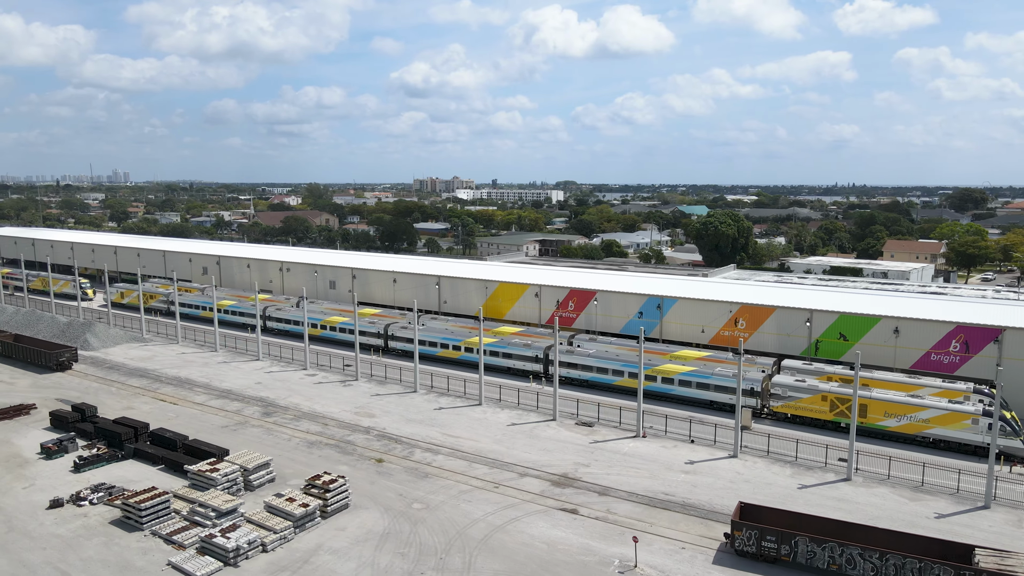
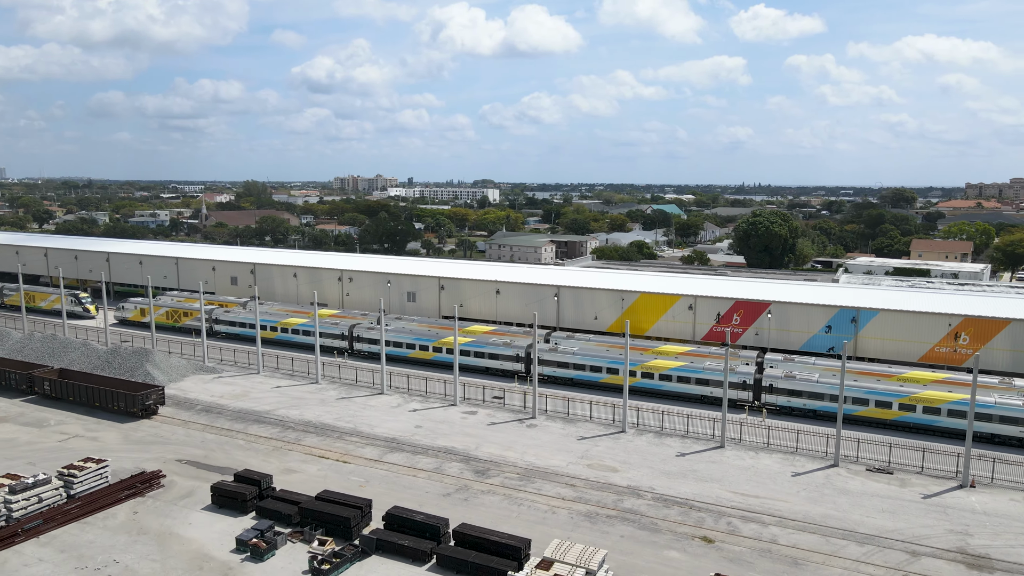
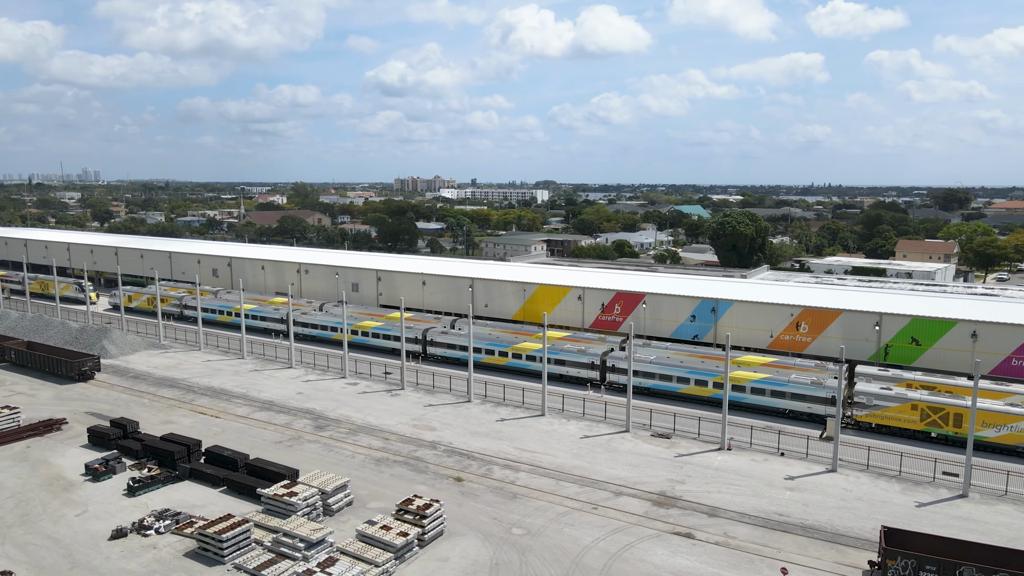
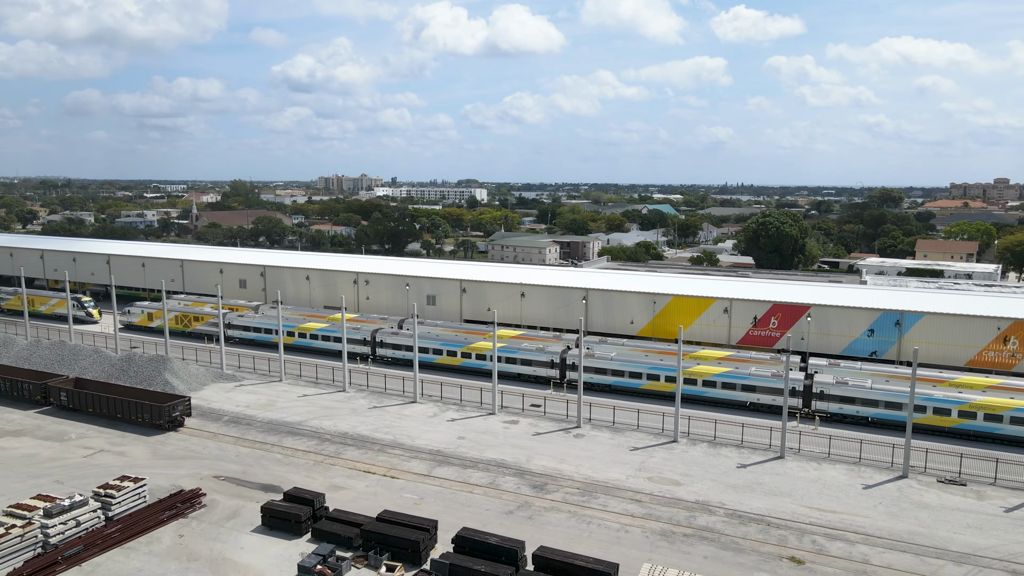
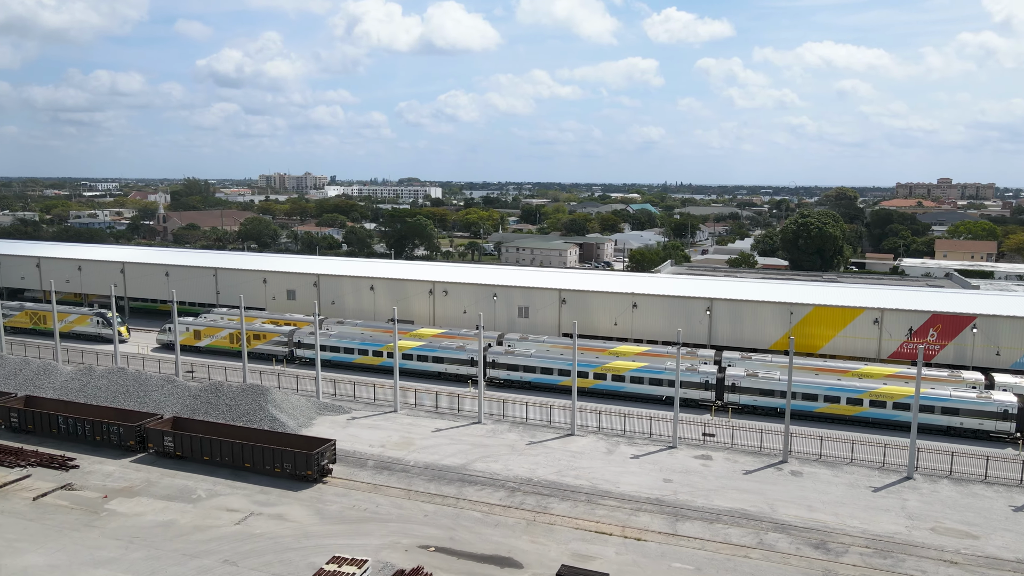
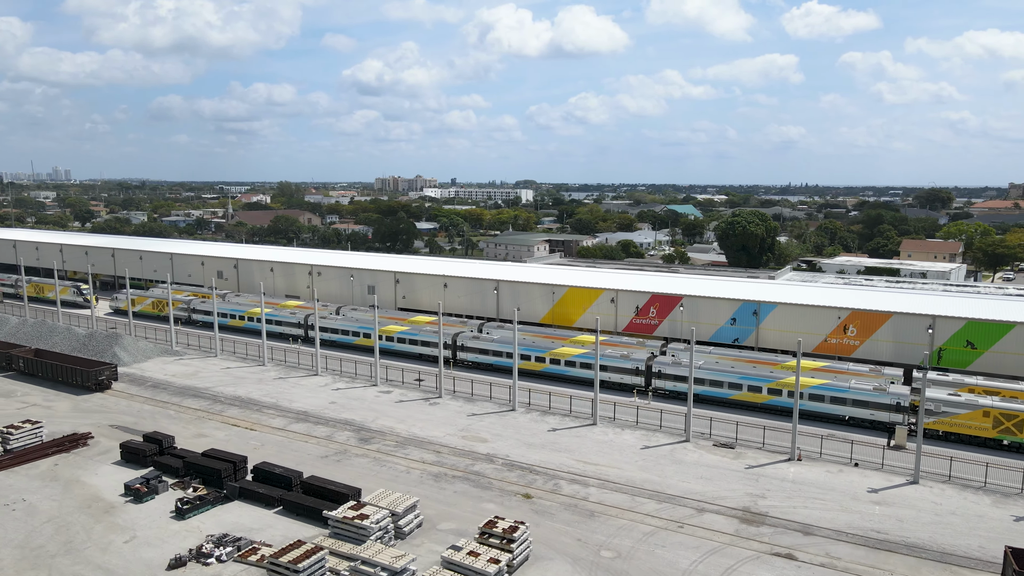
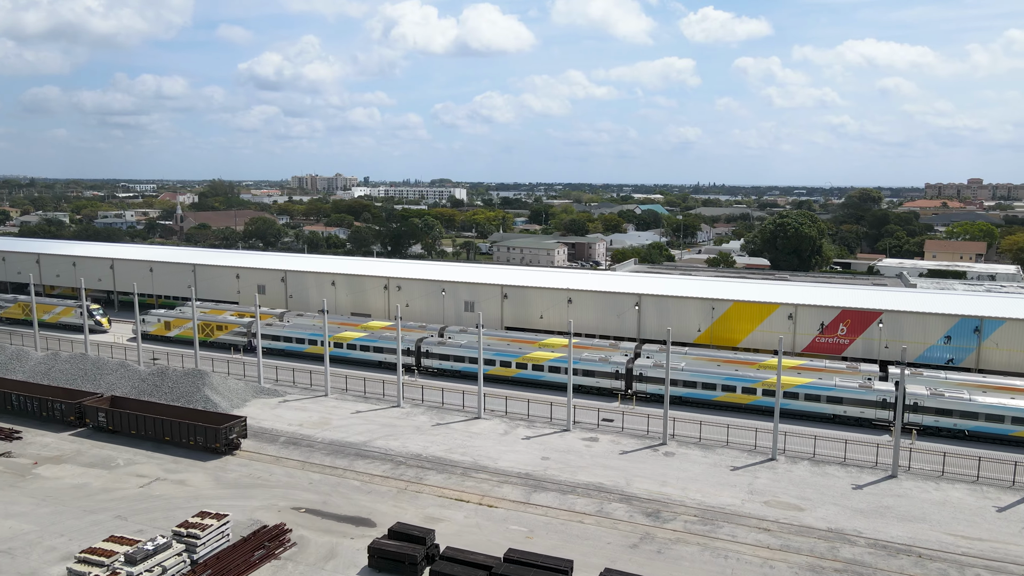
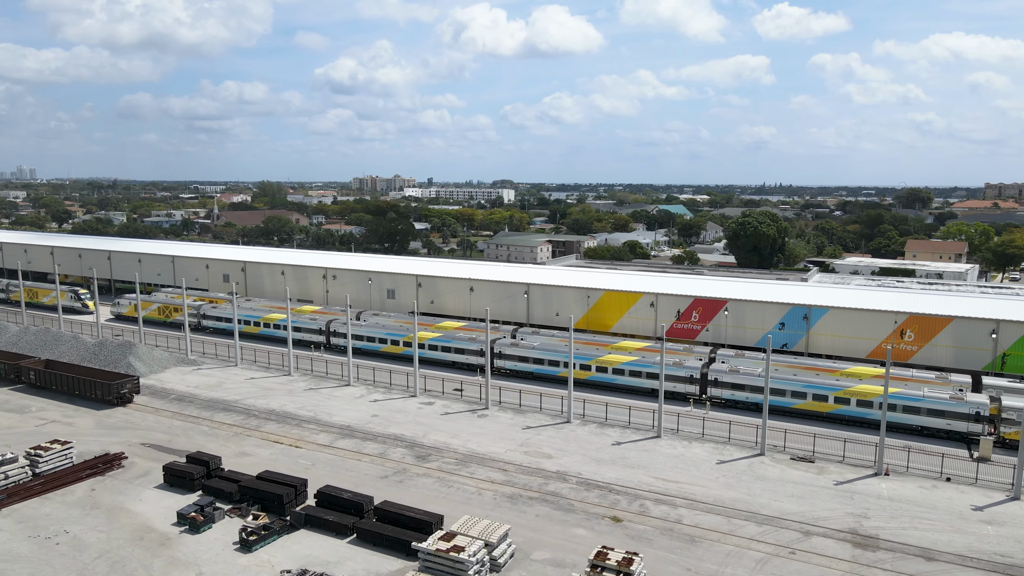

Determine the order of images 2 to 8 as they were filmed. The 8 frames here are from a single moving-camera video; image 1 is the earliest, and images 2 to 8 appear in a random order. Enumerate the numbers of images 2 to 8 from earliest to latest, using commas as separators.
3, 6, 8, 2, 4, 7, 5
